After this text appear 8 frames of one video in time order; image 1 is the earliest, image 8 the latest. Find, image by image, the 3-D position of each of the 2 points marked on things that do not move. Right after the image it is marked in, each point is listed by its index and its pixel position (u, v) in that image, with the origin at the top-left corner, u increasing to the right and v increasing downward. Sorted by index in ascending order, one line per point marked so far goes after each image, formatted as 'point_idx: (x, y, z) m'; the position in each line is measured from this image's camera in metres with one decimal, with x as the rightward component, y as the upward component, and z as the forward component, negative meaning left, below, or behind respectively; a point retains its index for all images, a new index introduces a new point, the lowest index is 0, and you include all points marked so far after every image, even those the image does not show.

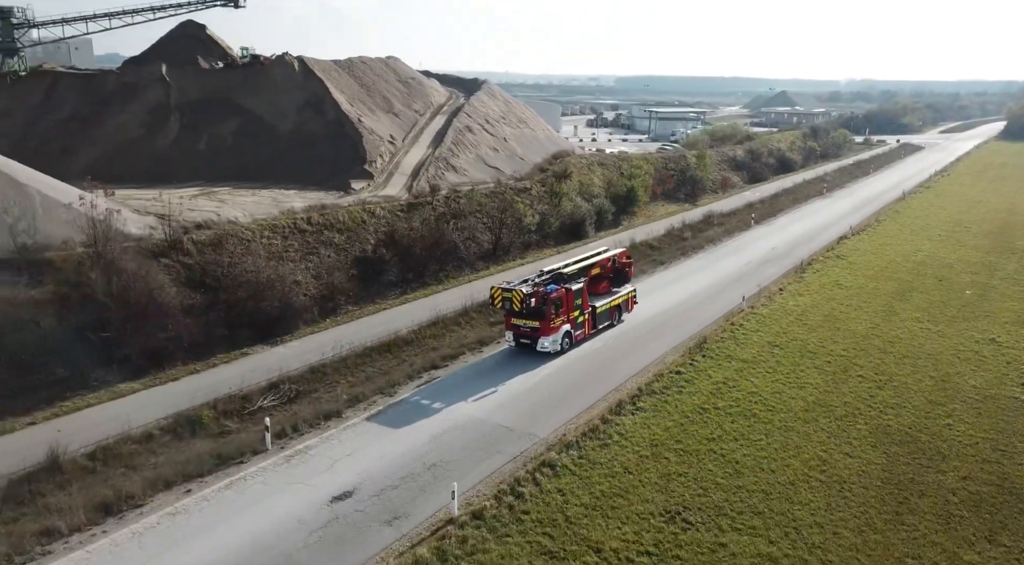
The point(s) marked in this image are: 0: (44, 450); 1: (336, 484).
0: (-9.2, -3.3, +14.6) m
1: (-3.5, -4.0, +14.4) m
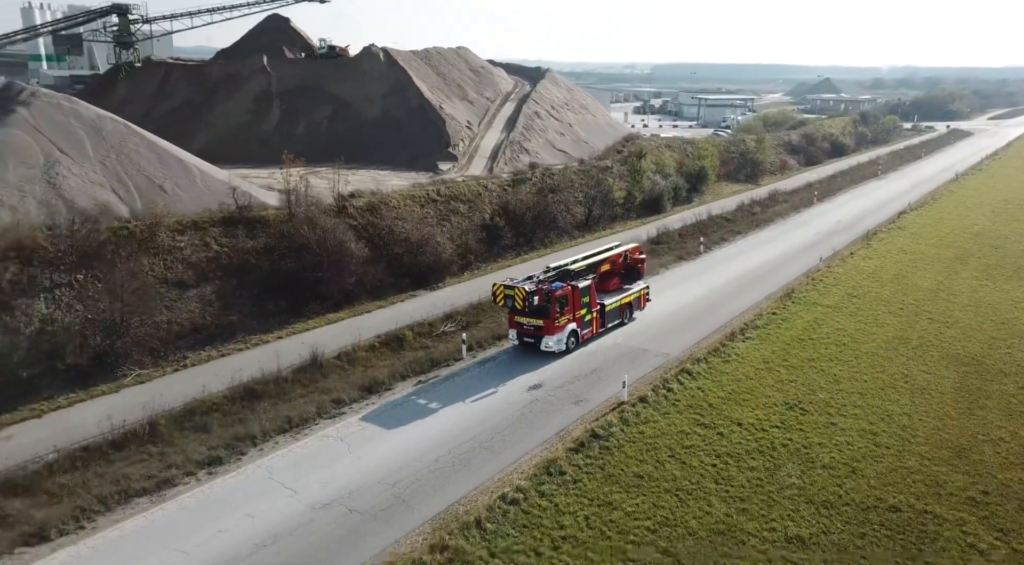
0: (-5.3, -1.8, +19.3) m
1: (+0.4, -2.5, +18.9) m
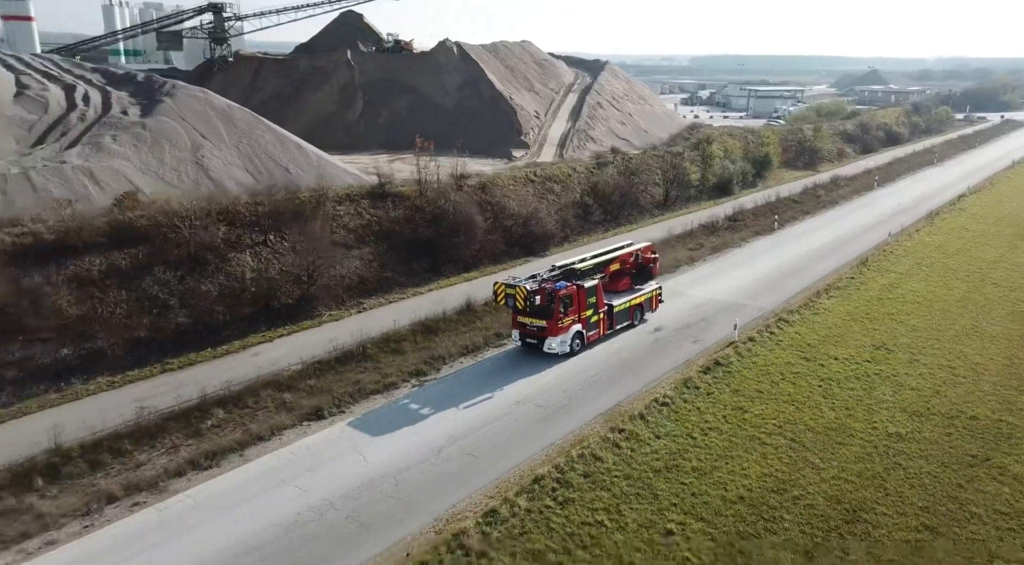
0: (-1.6, -0.5, +23.0) m
1: (+4.1, -1.3, +22.4) m
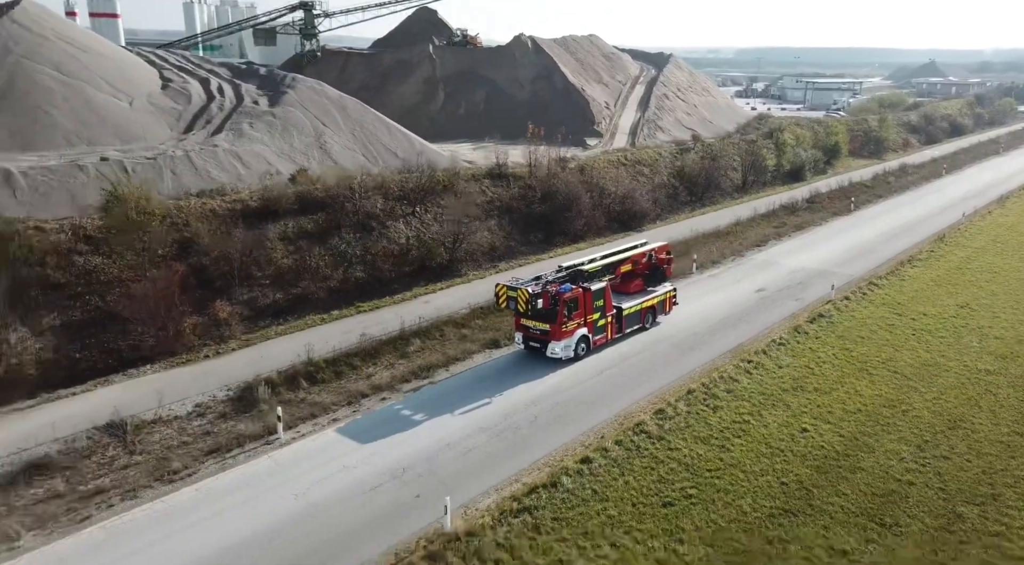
0: (+2.5, +0.7, +26.3) m
1: (+8.2, -0.2, +25.3) m
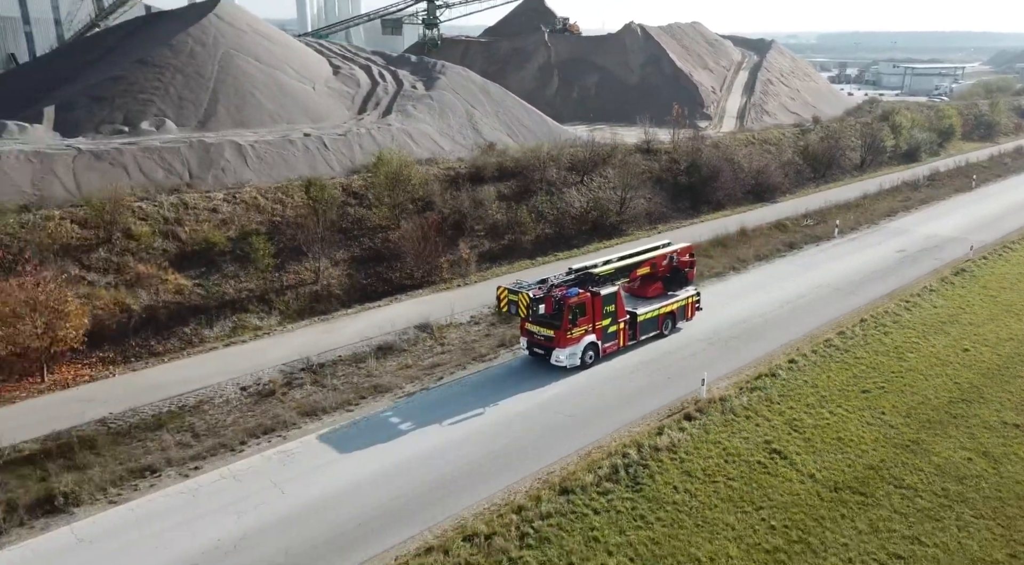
0: (+9.0, +2.2, +29.8) m
1: (+14.4, +1.3, +28.3) m
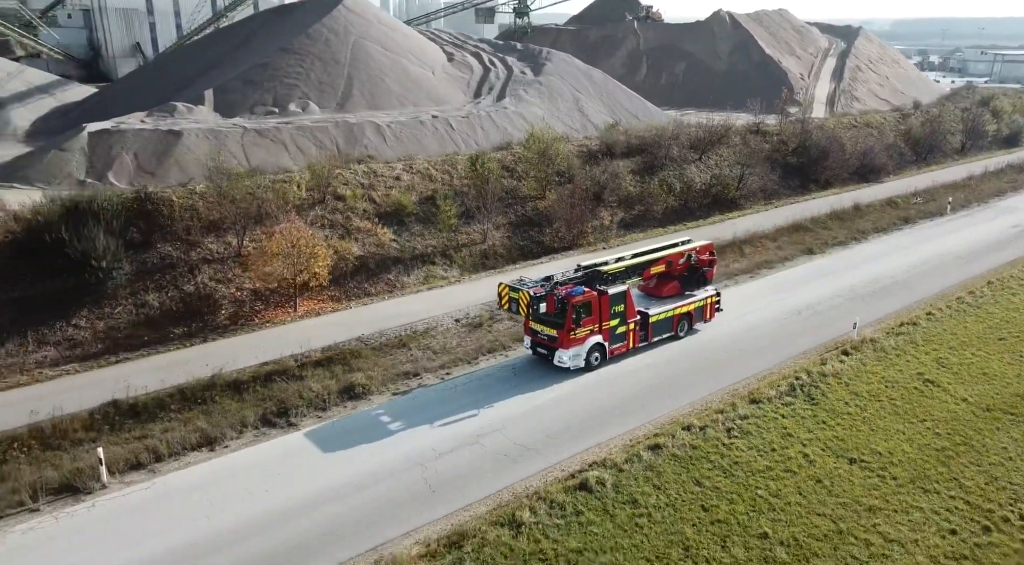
0: (+14.2, +3.4, +31.3) m
1: (+19.6, +2.3, +29.4) m
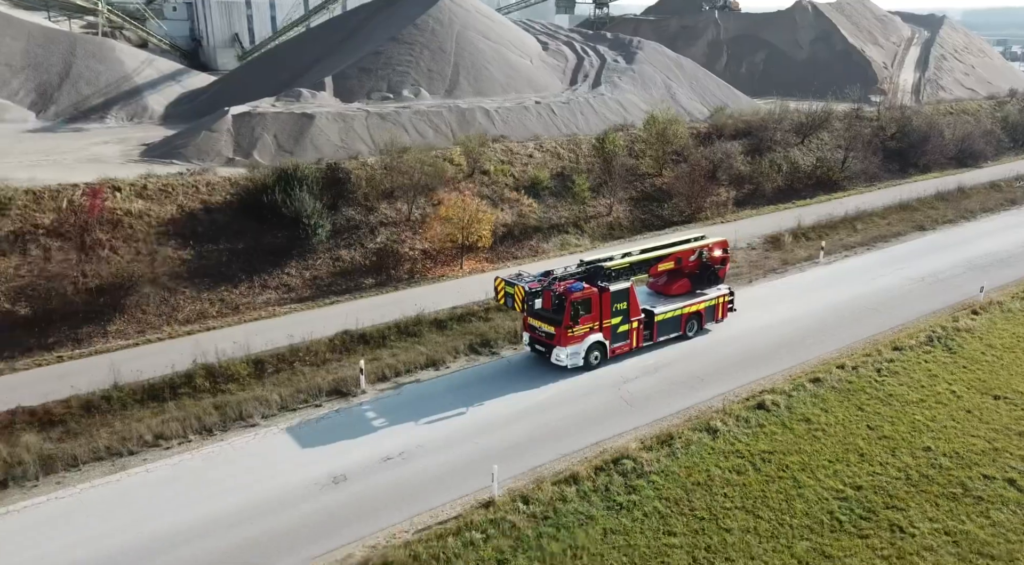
0: (+19.1, +4.2, +32.1) m
1: (+24.2, +3.0, +29.8) m
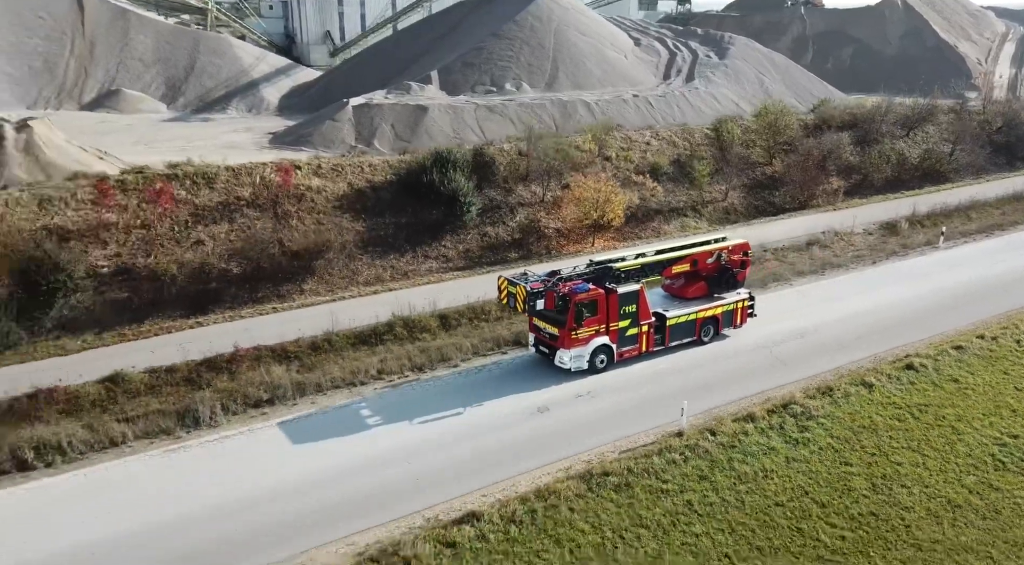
0: (+23.8, +4.5, +31.9) m
1: (+28.8, +3.2, +29.3) m
